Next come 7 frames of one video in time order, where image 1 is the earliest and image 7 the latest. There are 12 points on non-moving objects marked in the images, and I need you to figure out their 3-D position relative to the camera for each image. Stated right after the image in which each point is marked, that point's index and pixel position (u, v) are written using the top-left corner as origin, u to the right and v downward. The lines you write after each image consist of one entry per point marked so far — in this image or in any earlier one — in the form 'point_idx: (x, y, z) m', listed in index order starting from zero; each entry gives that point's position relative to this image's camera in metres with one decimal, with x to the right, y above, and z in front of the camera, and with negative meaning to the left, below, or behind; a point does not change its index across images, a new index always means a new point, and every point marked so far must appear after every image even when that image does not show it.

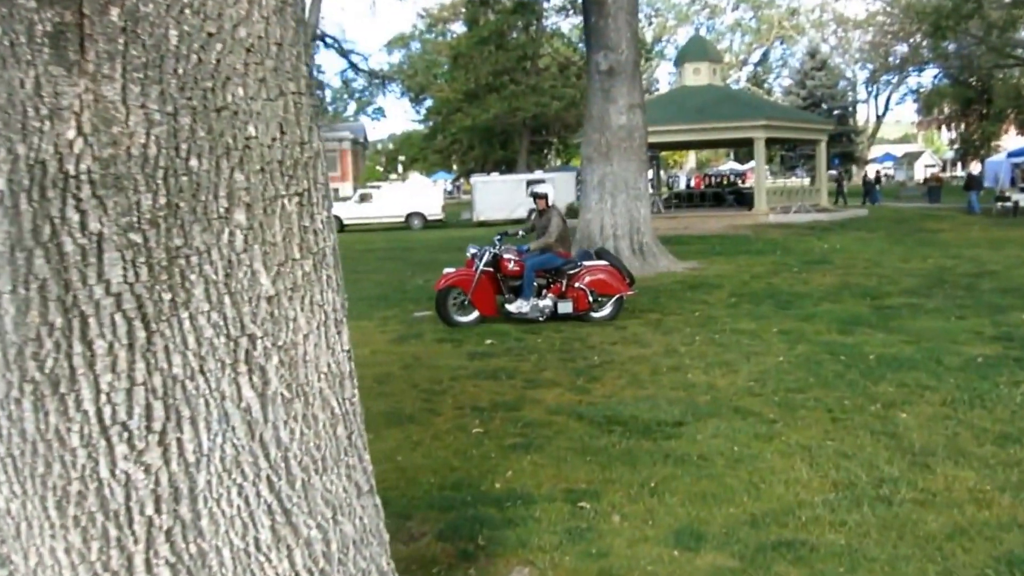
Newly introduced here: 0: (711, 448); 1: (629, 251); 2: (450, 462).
0: (+1.3, -1.0, +5.4) m
1: (+2.0, +0.6, +14.6) m
2: (-0.4, -1.1, +5.4) m
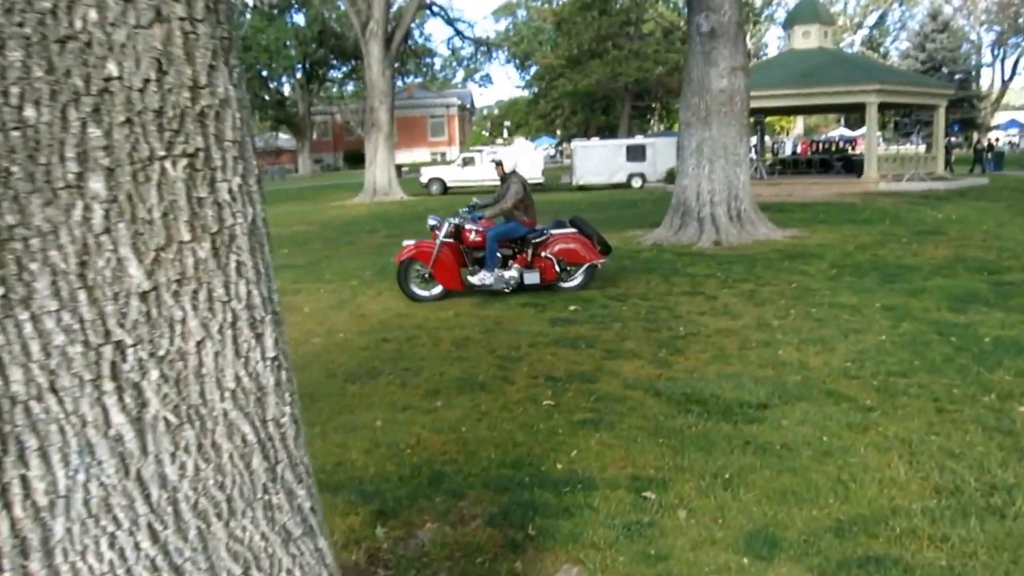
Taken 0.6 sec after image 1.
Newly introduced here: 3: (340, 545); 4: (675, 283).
0: (+1.6, -0.9, +5.0) m
1: (+3.5, +1.1, +13.9) m
2: (0.0, -0.9, +5.1) m
3: (-0.7, -1.1, +3.6) m
4: (+2.1, +0.1, +10.9) m
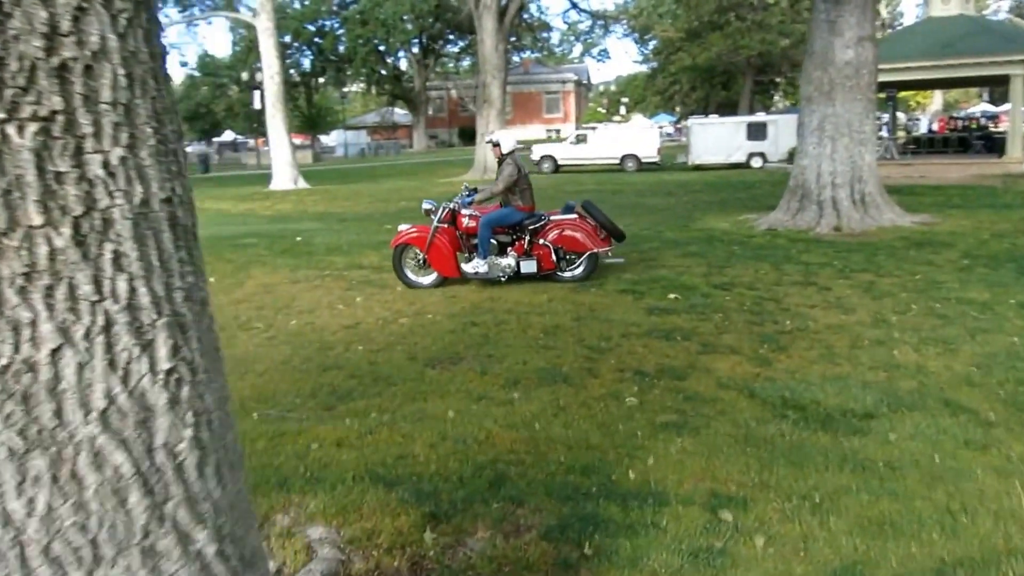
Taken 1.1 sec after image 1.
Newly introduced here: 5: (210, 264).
0: (+2.0, -0.9, +4.5) m
1: (+5.0, +1.3, +13.1) m
2: (+0.4, -0.8, +4.9) m
3: (-0.5, -1.0, +3.5) m
4: (+3.2, +0.2, +10.3) m
5: (-4.1, +0.3, +11.8) m
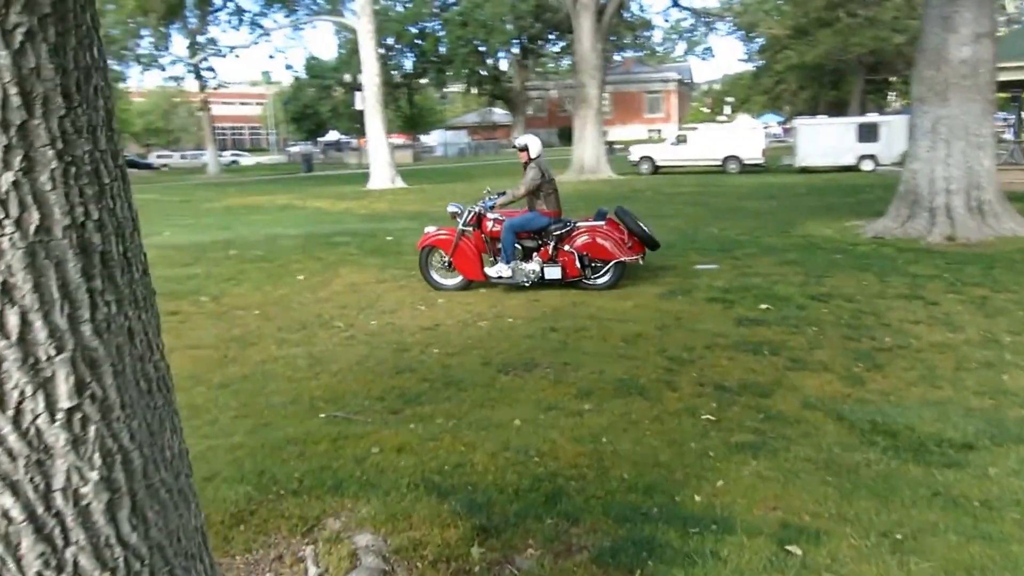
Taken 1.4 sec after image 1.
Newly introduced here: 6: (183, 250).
0: (+2.3, -1.0, +4.1) m
1: (+6.4, +1.1, +12.2) m
2: (+0.8, -0.9, +4.6) m
3: (-0.3, -1.1, +3.4) m
4: (+4.2, +0.1, +9.7) m
5: (-2.9, +0.4, +12.1) m
6: (-5.3, +0.6, +13.9) m
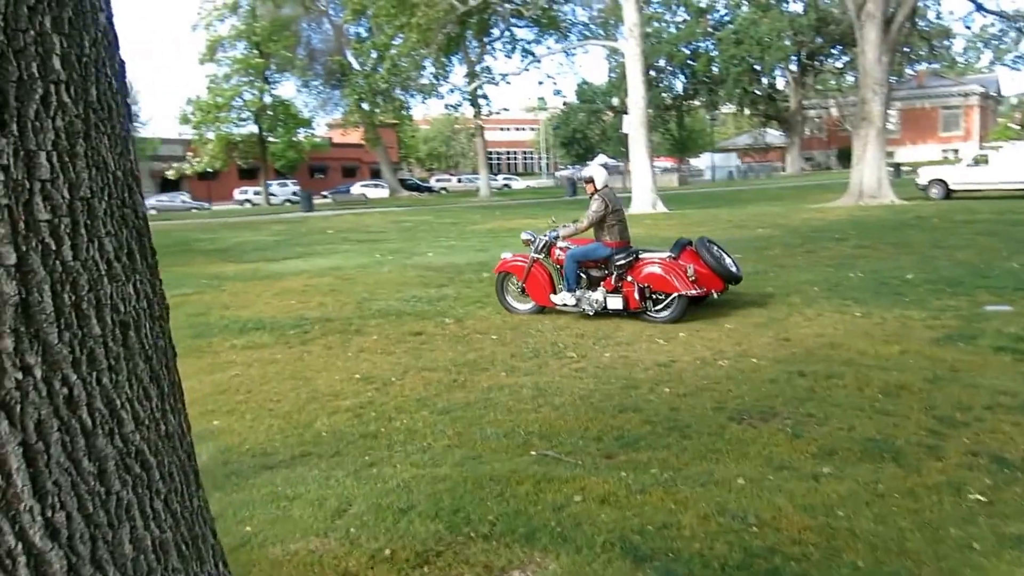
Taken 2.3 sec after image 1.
0: (+3.1, -1.2, +2.9) m
1: (+9.5, +0.4, +9.5) m
2: (+1.8, -1.1, +3.9) m
3: (+0.3, -1.2, +3.0) m
4: (+6.6, -0.5, +7.7) m
5: (+0.6, 0.0, +12.2) m
6: (-1.2, +0.3, +14.6) m
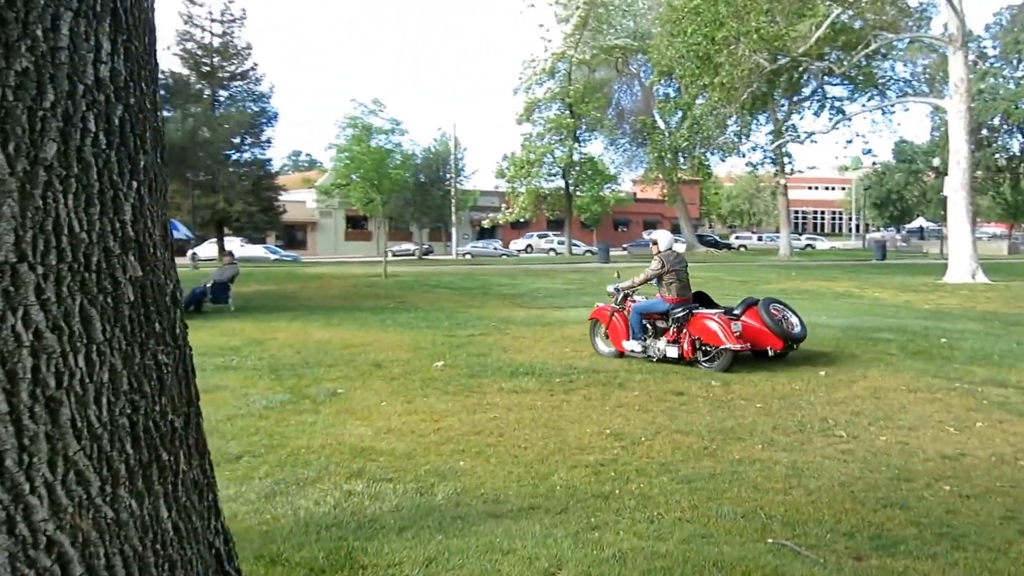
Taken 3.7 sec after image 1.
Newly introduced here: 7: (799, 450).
0: (+3.3, -1.6, +1.4) m
1: (+11.7, -0.8, +5.6) m
2: (+2.4, -1.5, +2.8) m
3: (+0.8, -1.4, +2.5) m
4: (+8.3, -1.4, +4.8) m
5: (+4.1, -0.9, +11.0) m
6: (+3.3, -0.7, +14.0) m
7: (+2.3, -1.3, +7.0) m
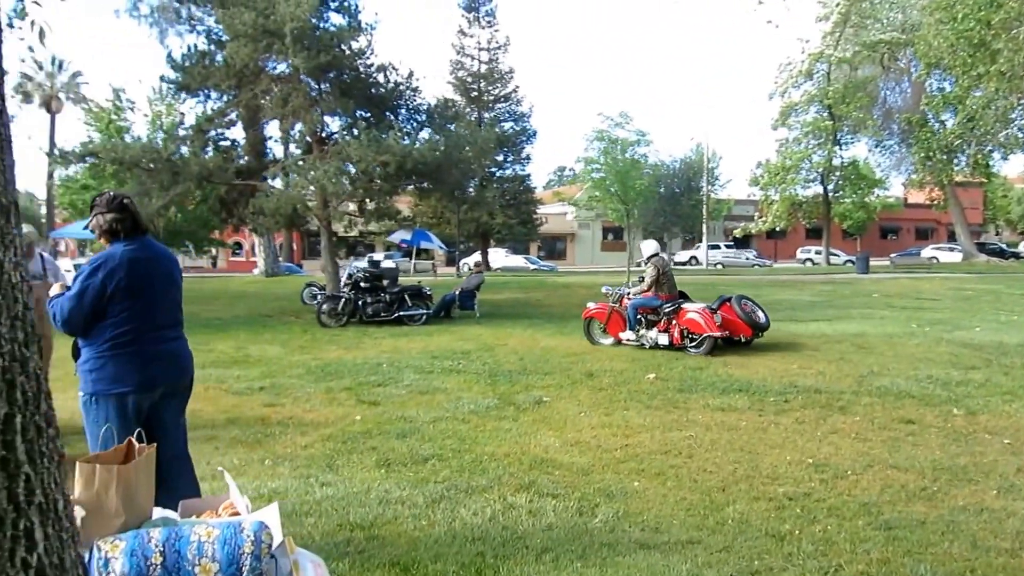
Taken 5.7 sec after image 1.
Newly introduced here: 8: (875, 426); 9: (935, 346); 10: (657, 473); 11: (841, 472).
0: (+2.8, -1.6, +0.1) m
1: (+12.0, -1.0, +1.6) m
2: (+2.4, -1.5, +1.7) m
3: (+0.7, -1.4, +1.8) m
4: (+8.6, -1.5, +1.9) m
5: (+6.4, -1.0, +9.0) m
6: (+6.5, -0.9, +12.1) m
7: (+3.5, -1.4, +5.7) m
8: (+3.5, -1.3, +8.4) m
9: (+6.2, -0.9, +13.0) m
10: (+1.2, -1.5, +7.0) m
11: (+2.6, -1.4, +6.8) m
